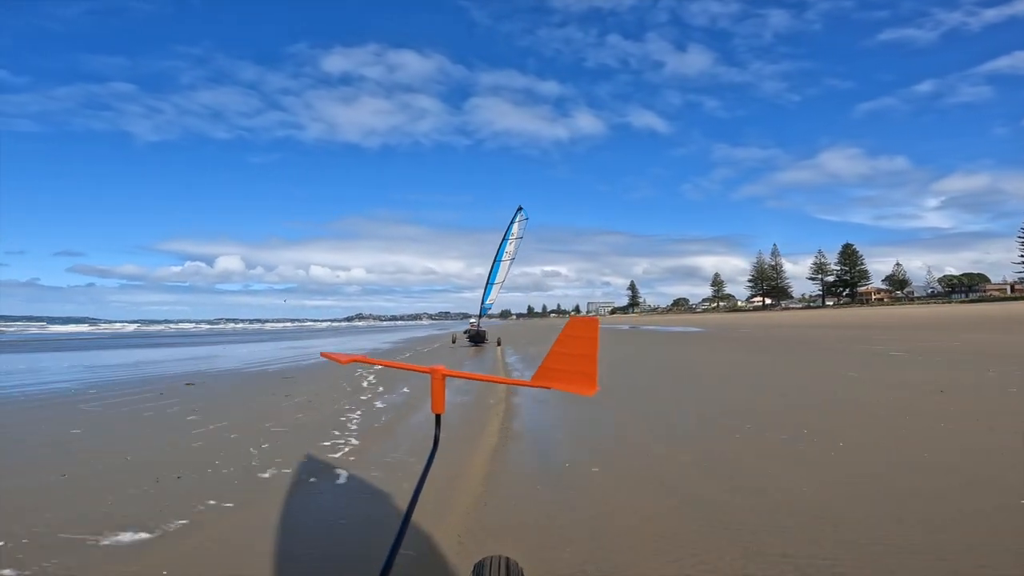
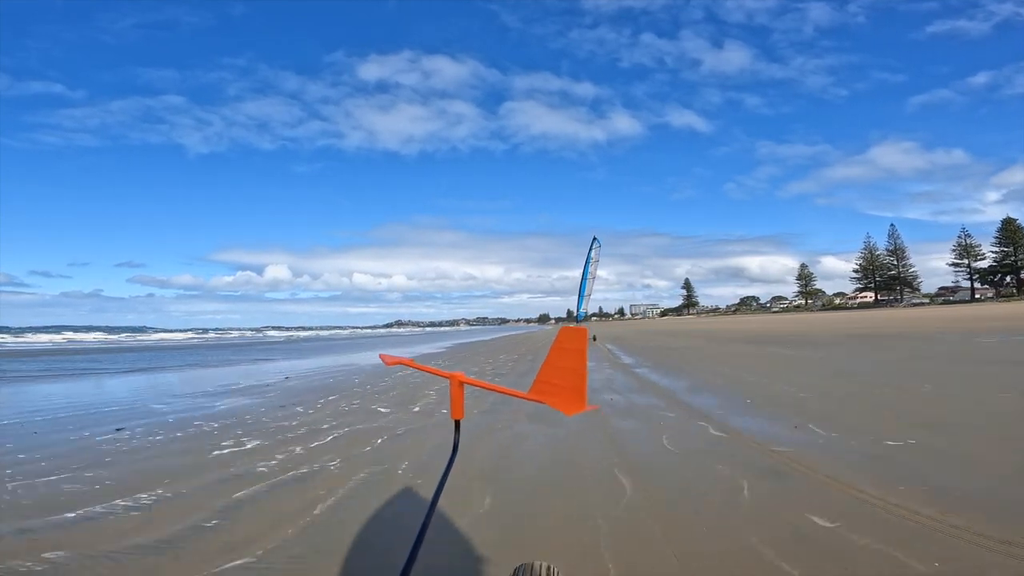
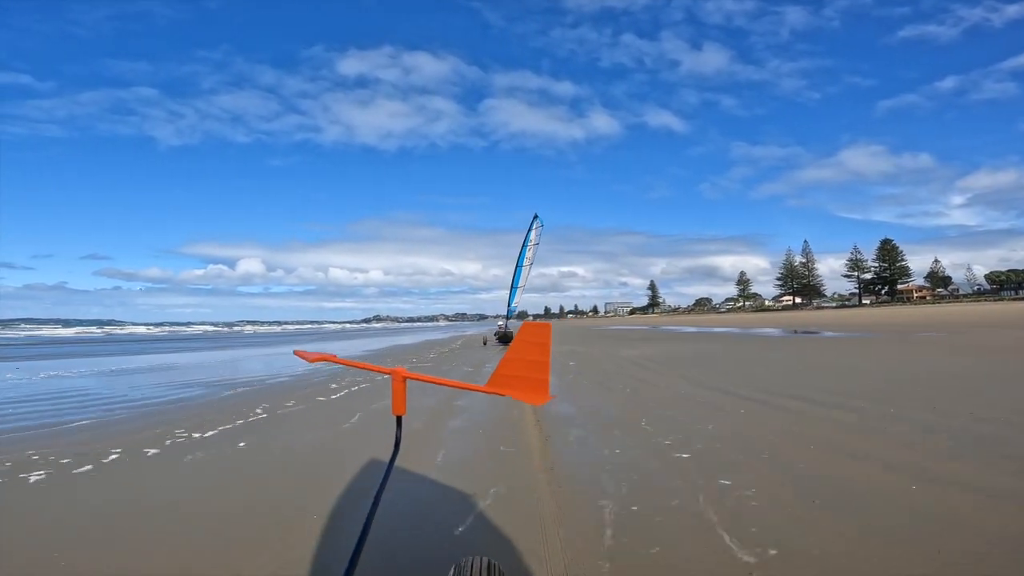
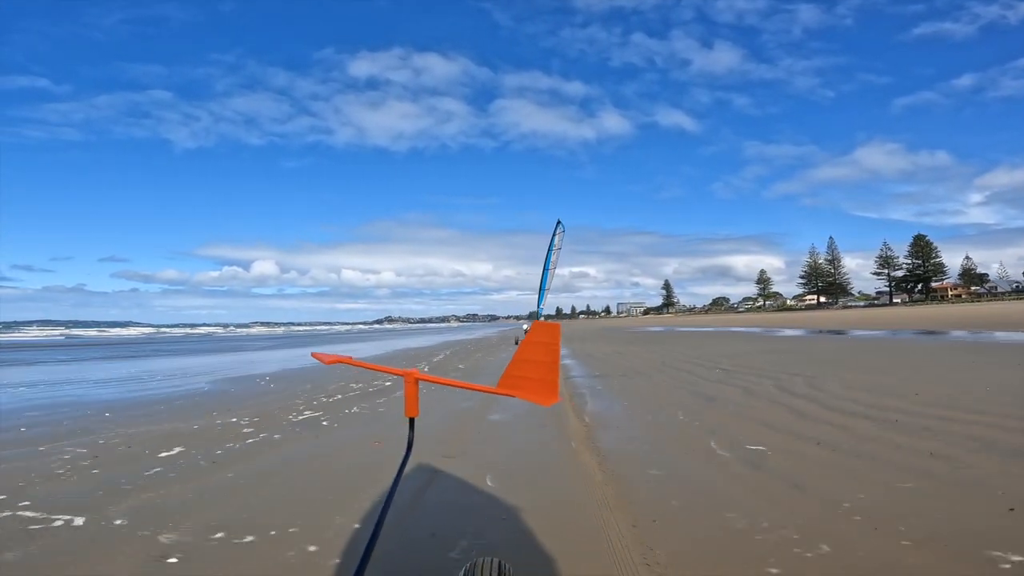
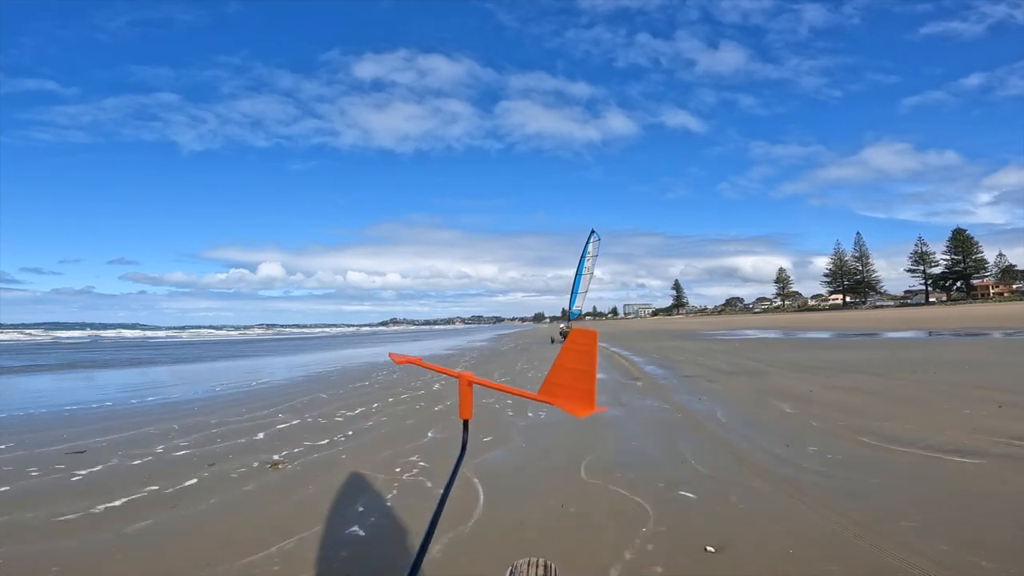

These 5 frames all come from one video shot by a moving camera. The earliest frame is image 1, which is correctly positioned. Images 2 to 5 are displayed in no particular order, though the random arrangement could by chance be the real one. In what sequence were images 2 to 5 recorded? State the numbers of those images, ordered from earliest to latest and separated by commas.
3, 4, 5, 2
